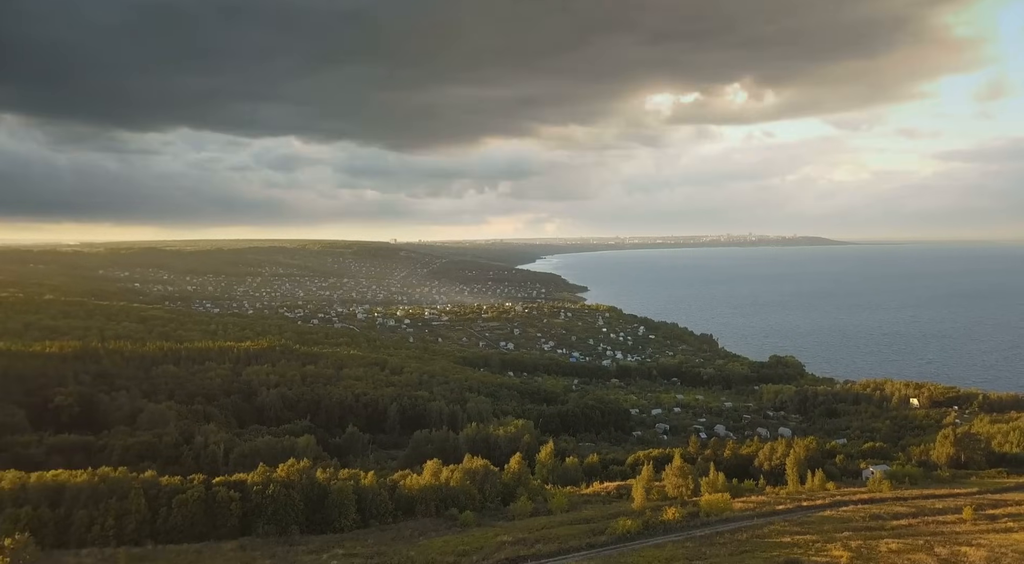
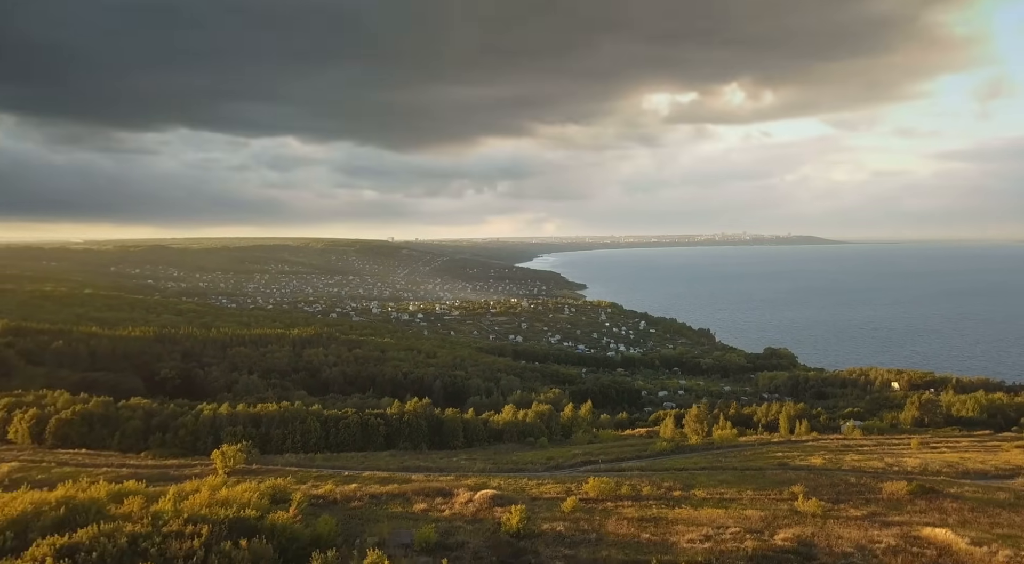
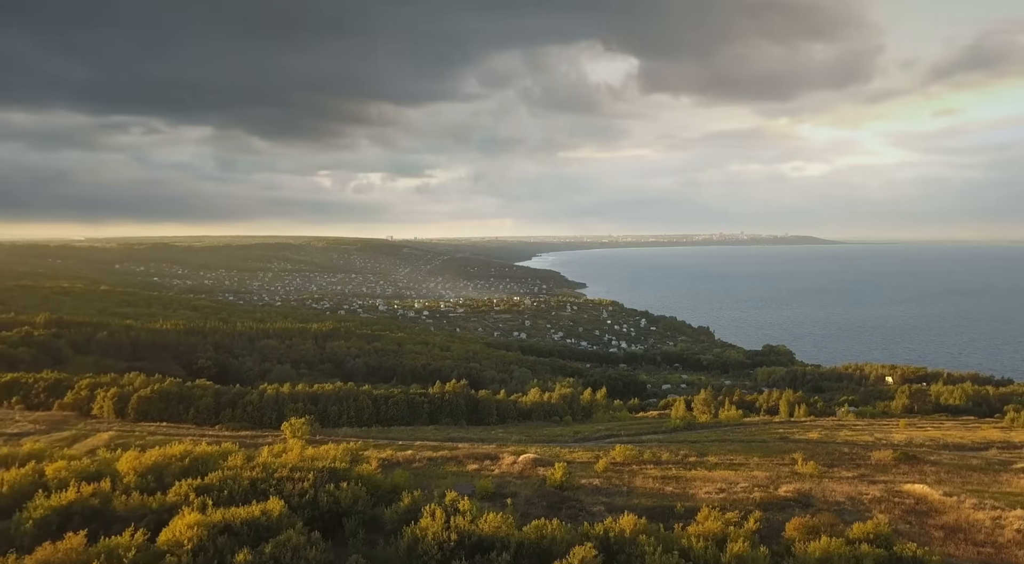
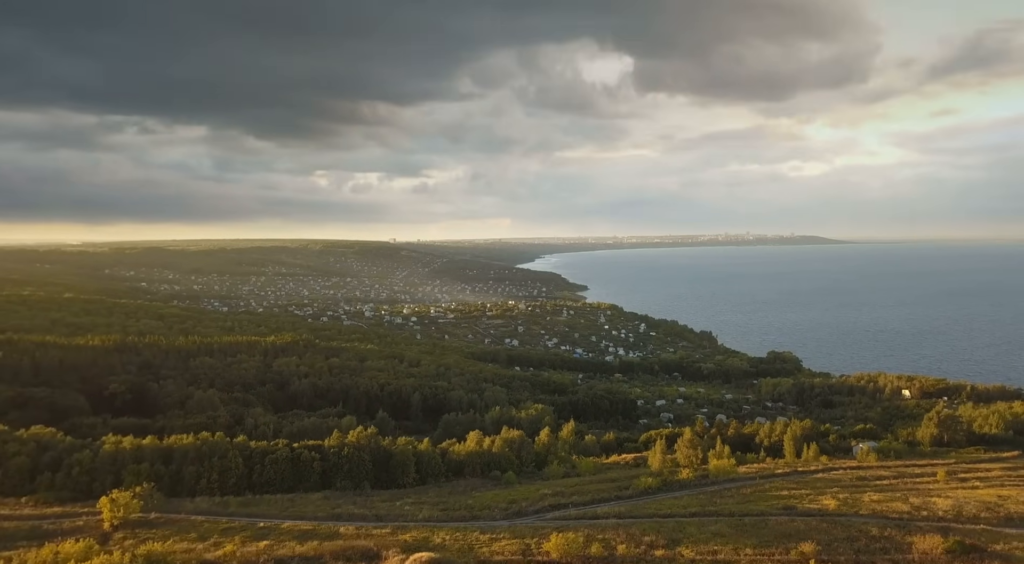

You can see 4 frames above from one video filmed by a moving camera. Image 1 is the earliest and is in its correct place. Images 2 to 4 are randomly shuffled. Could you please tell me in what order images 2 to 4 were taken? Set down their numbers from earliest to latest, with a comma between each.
4, 2, 3
